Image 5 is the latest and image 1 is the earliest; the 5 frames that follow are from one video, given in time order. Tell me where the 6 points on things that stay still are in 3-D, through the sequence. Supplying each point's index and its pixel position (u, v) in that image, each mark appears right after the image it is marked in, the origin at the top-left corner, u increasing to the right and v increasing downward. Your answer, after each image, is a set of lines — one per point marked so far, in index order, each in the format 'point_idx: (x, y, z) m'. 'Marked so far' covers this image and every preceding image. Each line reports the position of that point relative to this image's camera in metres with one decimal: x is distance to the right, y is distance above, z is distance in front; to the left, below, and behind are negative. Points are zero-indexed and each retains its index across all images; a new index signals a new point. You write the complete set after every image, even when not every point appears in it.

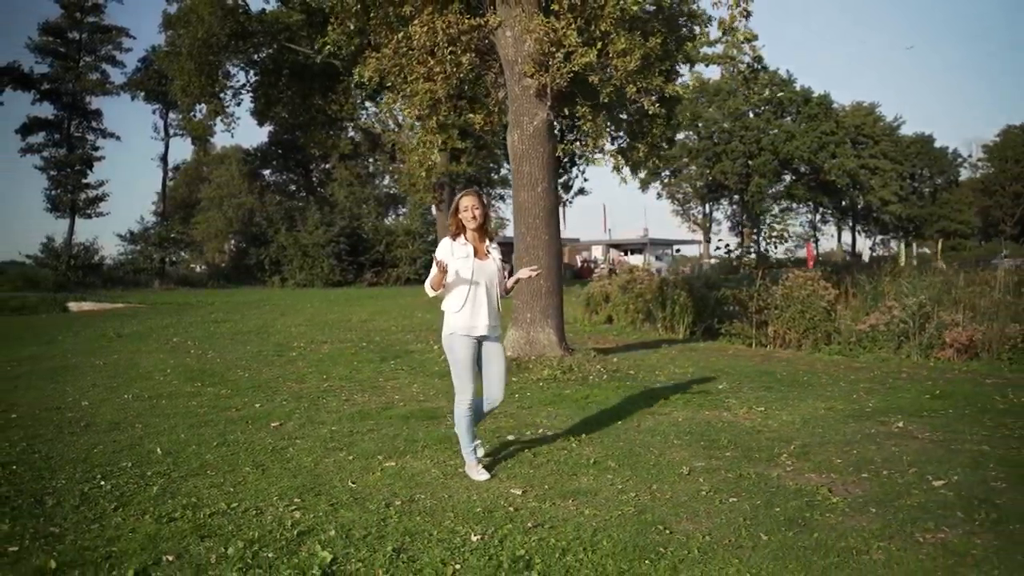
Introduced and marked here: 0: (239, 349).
0: (-4.2, -0.9, +14.3) m
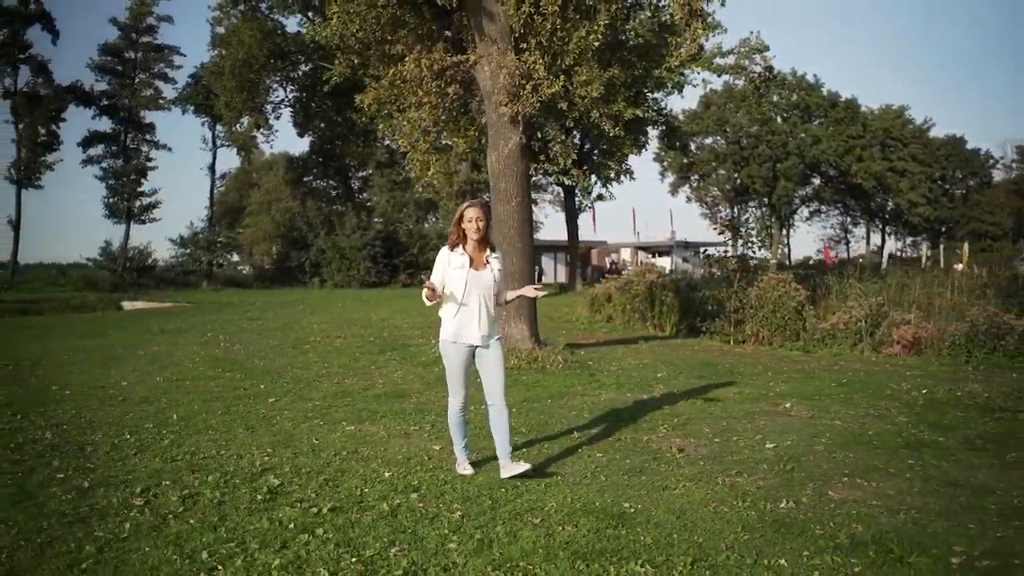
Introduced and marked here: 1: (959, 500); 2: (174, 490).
0: (-4.4, -1.0, +16.3) m
1: (+2.9, -1.4, +5.9) m
2: (-2.3, -1.3, +6.2) m
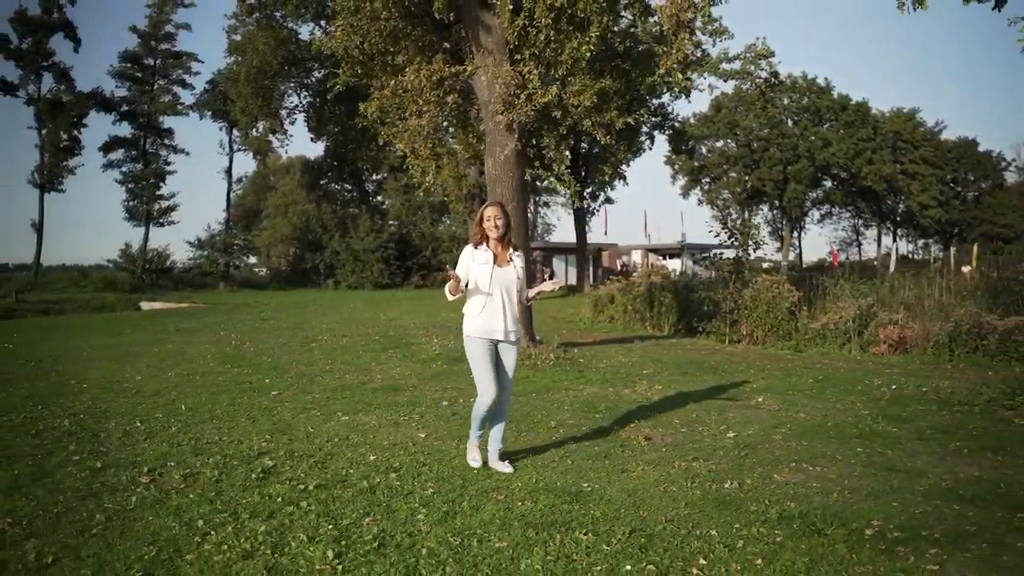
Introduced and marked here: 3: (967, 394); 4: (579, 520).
0: (-4.4, -1.0, +17.0) m
1: (+2.7, -1.4, +6.4) m
2: (-2.5, -1.3, +6.8) m
3: (+5.0, -1.2, +10.1) m
4: (+0.4, -1.4, +5.5) m
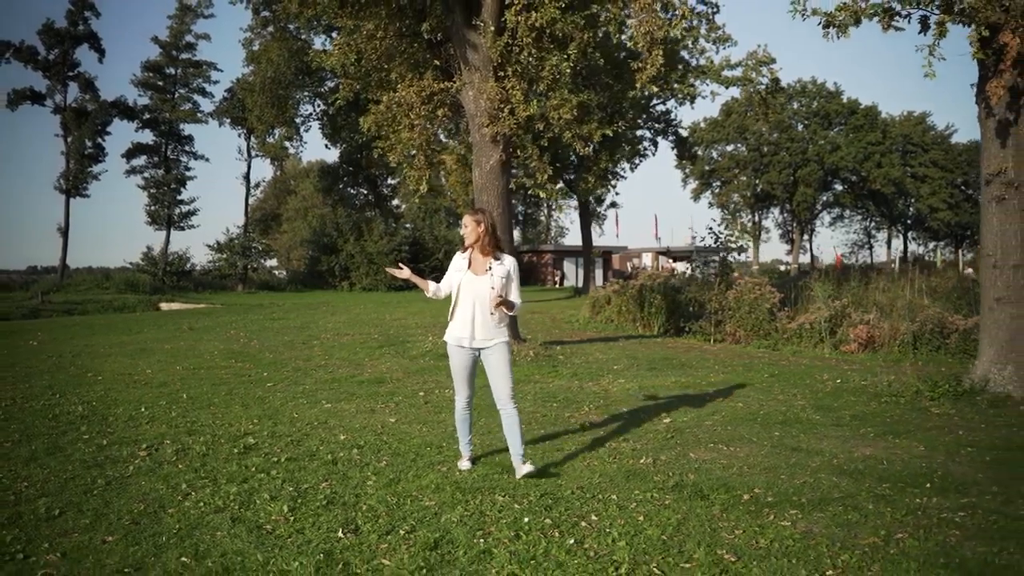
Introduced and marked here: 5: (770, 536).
0: (-4.6, -1.0, +18.1) m
1: (+2.2, -1.4, +7.3) m
2: (-2.9, -1.3, +7.9) m
3: (+4.6, -1.2, +11.0) m
4: (-0.1, -1.4, +6.4) m
5: (+1.4, -1.4, +5.2) m
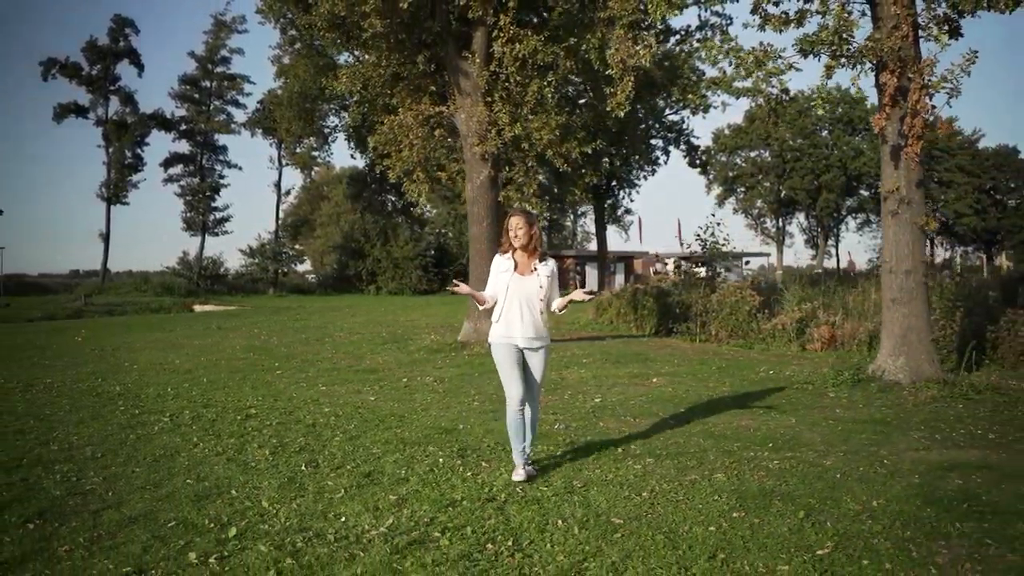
0: (-4.8, -1.0, +20.1) m
1: (+1.7, -1.4, +9.1) m
2: (-3.4, -1.3, +9.8) m
3: (+4.2, -1.2, +12.6) m
4: (-0.7, -1.4, +8.3) m
5: (+0.8, -1.4, +7.0) m
